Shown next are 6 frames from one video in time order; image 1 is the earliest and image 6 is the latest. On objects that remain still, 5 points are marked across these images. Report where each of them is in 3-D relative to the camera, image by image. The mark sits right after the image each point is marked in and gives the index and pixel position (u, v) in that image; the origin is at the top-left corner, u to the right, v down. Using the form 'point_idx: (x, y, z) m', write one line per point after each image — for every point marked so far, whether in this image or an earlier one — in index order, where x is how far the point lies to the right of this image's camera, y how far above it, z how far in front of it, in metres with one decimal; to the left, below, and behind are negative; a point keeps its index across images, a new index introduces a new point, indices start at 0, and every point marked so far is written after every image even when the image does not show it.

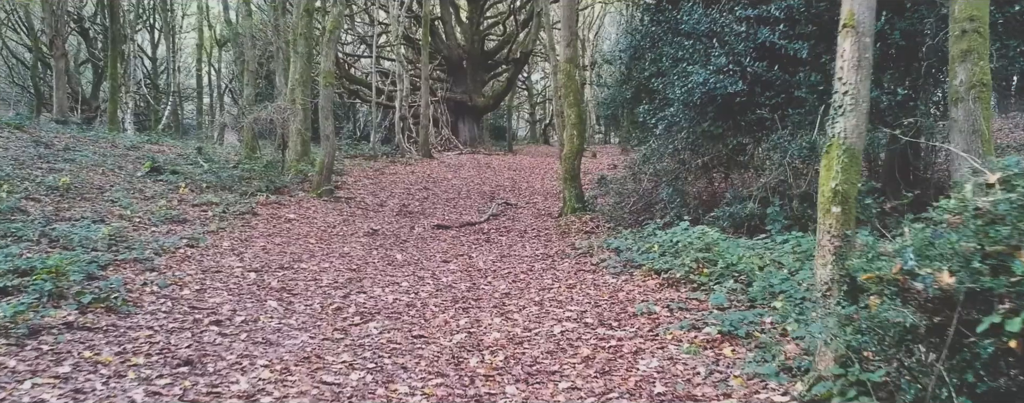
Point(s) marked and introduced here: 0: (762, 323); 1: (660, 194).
0: (+1.4, -0.7, +5.5) m
1: (+1.5, +0.1, +10.1) m
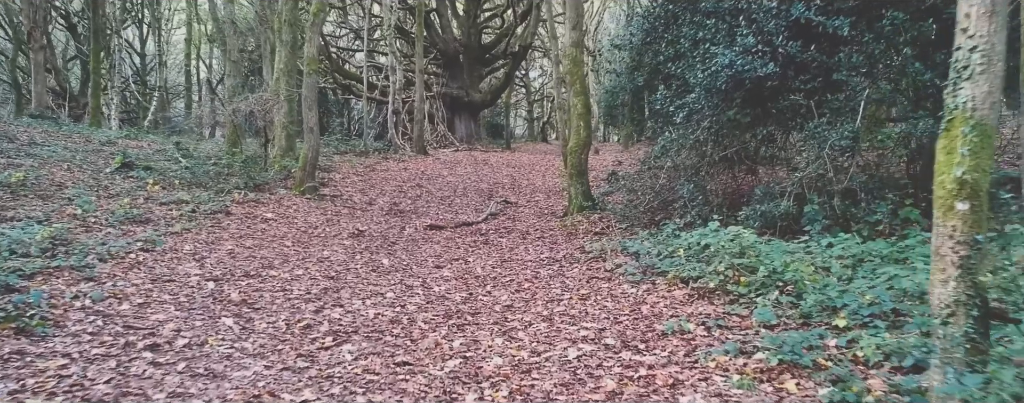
0: (+1.4, -0.7, +4.5) m
1: (+1.5, +0.1, +9.1) m
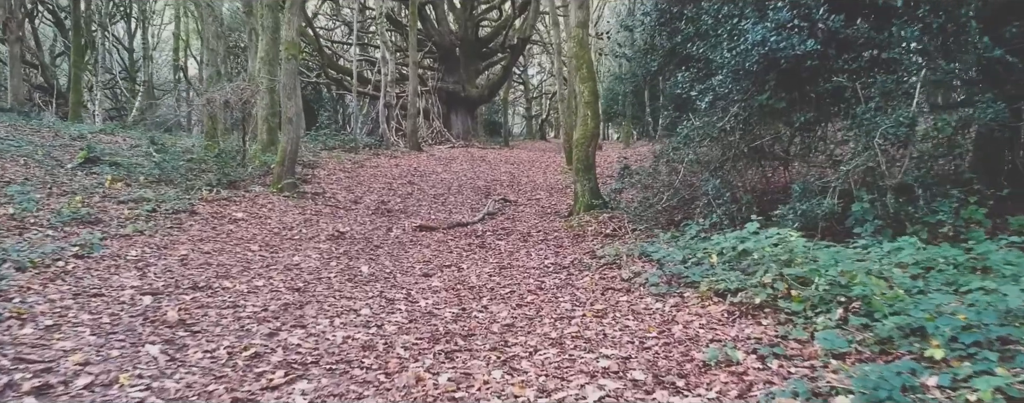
0: (+1.5, -0.7, +3.4) m
1: (+1.5, +0.1, +8.0) m
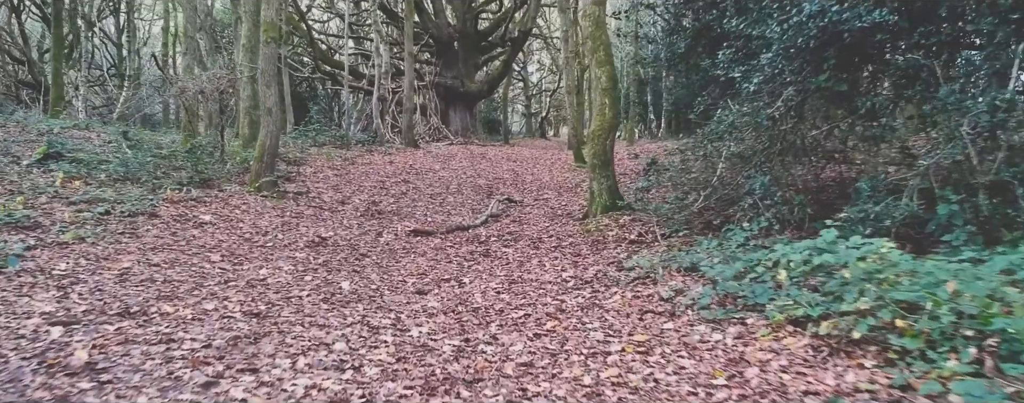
0: (+1.5, -0.7, +2.2) m
1: (+1.6, +0.1, +6.8) m
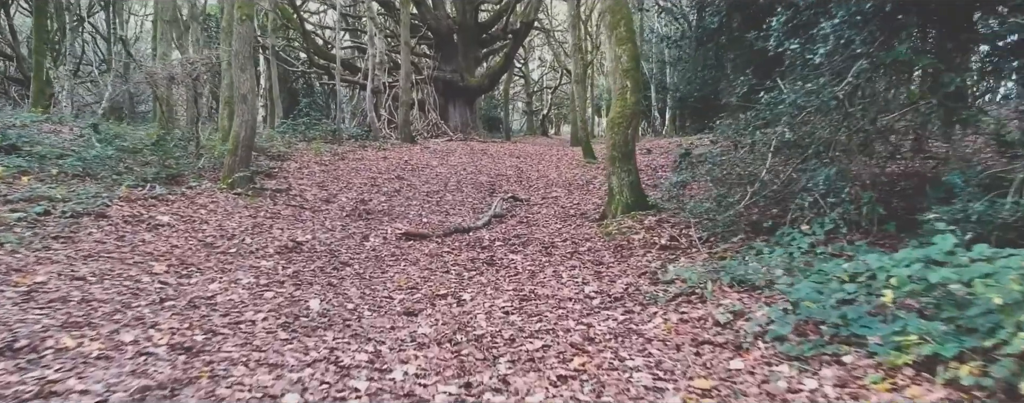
0: (+1.6, -0.7, +1.1) m
1: (+1.7, +0.1, +5.7) m
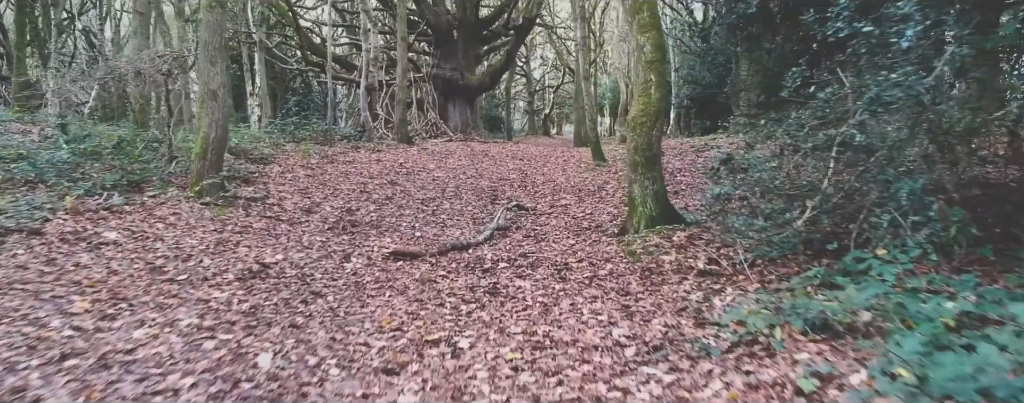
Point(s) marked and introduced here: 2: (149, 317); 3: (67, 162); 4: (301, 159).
0: (+1.6, -0.7, +0.1) m
1: (+1.7, 0.0, +4.7) m
2: (-1.4, -0.5, +3.9) m
3: (-3.9, +0.3, +8.6) m
4: (-2.6, +0.5, +11.9) m
